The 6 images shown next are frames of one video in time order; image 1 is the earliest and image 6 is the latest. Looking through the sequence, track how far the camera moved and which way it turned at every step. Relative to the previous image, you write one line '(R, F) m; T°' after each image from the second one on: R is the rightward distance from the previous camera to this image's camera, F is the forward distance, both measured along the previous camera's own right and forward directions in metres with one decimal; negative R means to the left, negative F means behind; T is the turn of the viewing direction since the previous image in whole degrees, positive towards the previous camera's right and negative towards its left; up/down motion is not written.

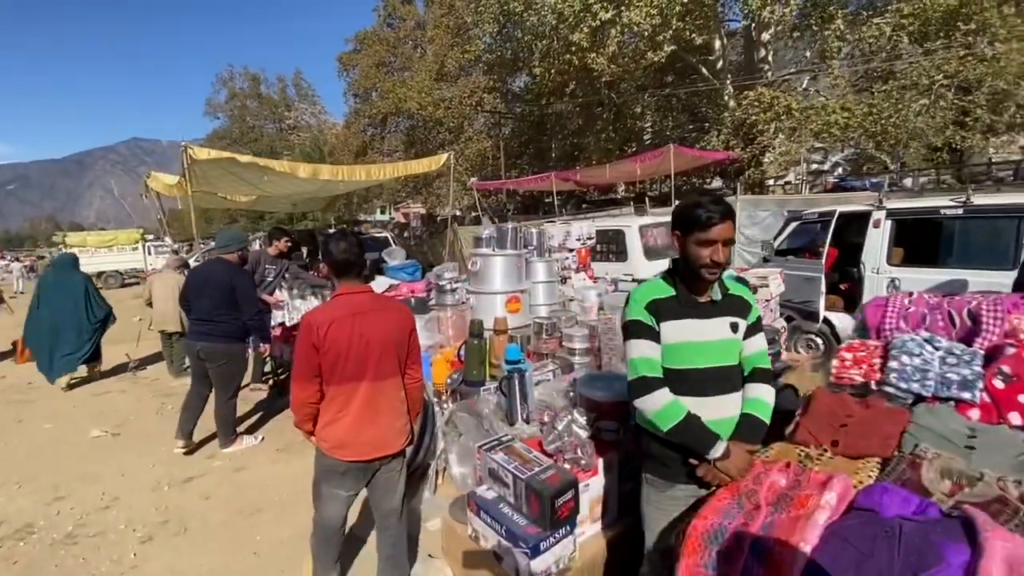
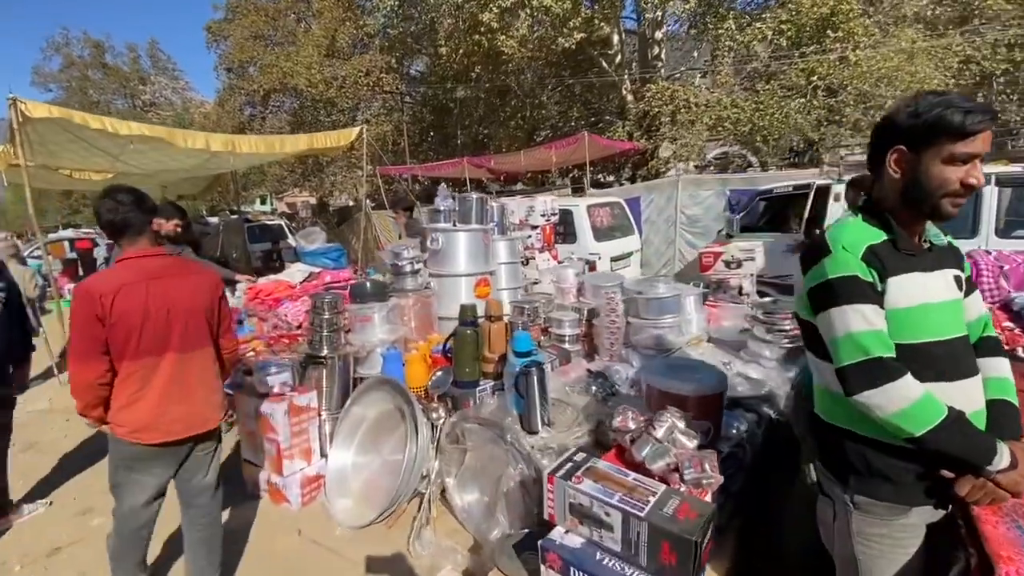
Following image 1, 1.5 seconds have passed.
(-0.7, +0.8) m; +12°
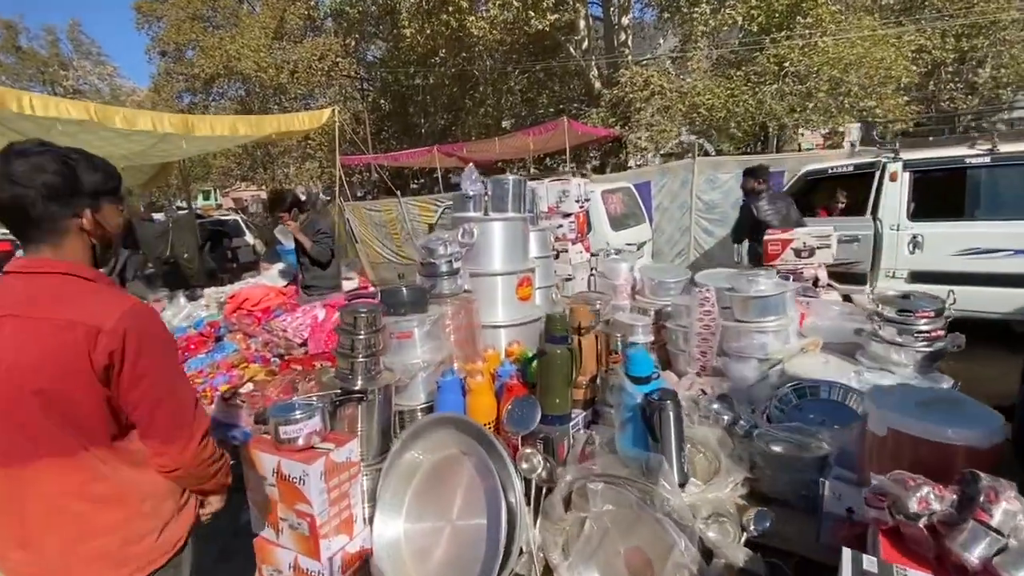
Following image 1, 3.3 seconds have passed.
(-0.7, +0.8) m; +5°
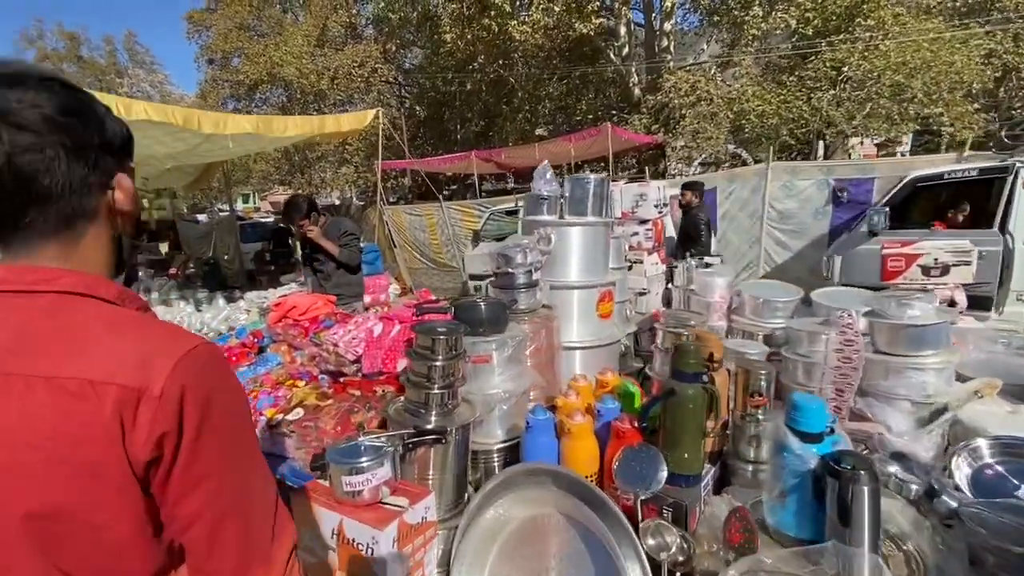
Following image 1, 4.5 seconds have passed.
(-0.4, +0.5) m; -3°
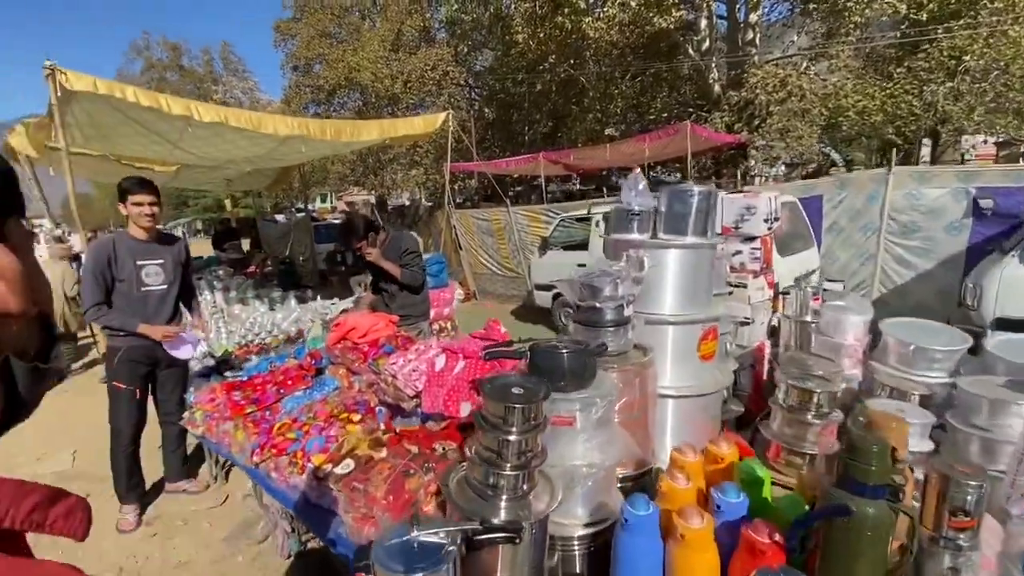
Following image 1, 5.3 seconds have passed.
(-0.1, +0.4) m; -7°
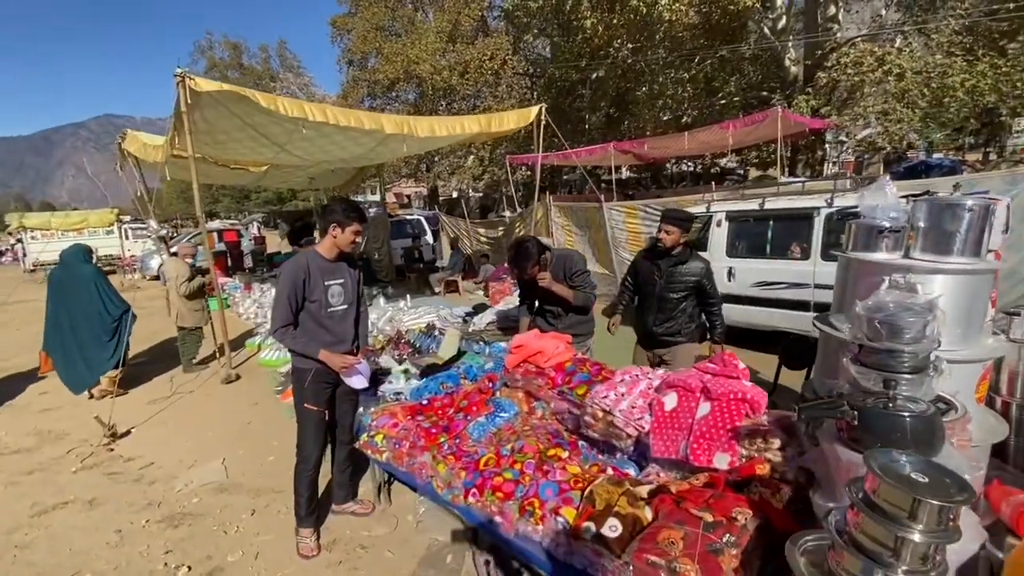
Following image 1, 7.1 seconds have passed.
(-1.0, +0.2) m; -5°
